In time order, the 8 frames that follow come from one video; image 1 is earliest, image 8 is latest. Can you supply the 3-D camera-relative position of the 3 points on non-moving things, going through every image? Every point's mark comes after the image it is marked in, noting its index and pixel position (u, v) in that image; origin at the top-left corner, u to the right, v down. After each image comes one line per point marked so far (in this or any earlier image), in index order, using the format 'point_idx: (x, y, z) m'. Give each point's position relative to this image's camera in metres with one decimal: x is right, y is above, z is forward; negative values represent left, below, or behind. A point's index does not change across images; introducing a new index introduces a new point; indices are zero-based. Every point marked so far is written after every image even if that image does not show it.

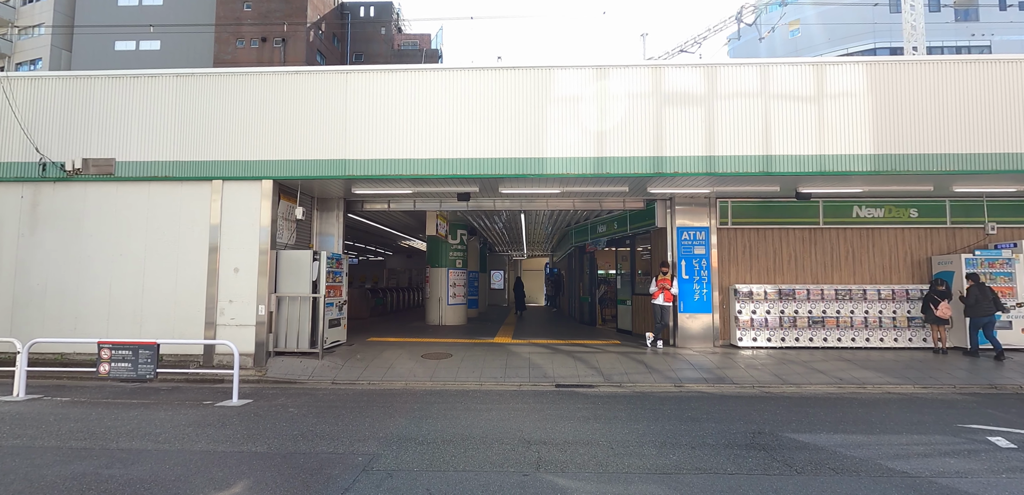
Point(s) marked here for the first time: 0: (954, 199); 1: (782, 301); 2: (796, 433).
0: (+9.2, +1.0, +9.9) m
1: (+5.4, -1.1, +9.7) m
2: (+3.1, -2.0, +5.2) m
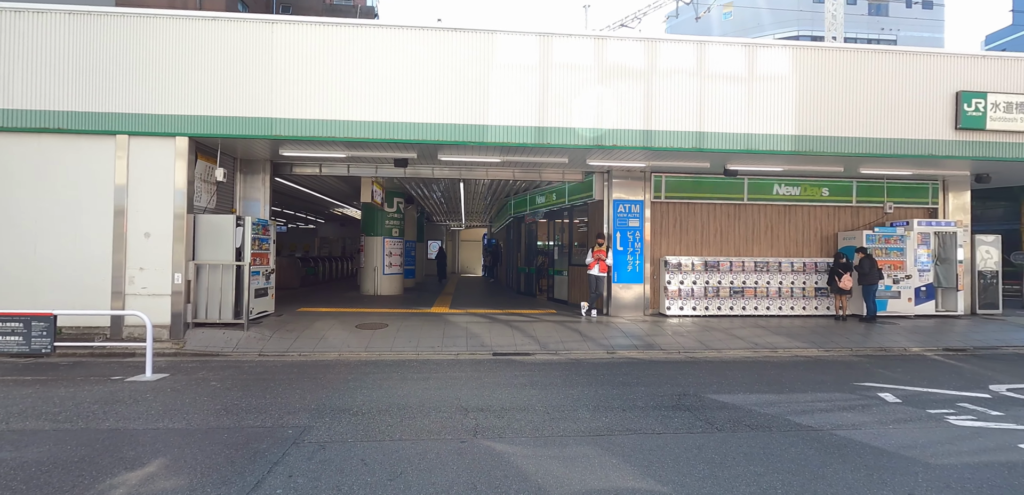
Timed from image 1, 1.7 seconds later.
0: (+7.9, +1.5, +10.9) m
1: (+4.2, -0.5, +10.3) m
2: (+2.4, -1.7, +5.6) m
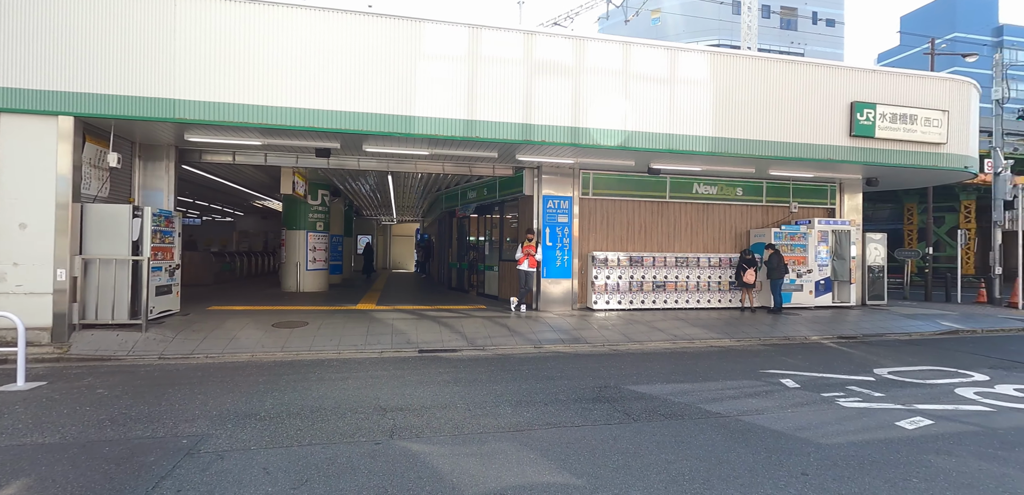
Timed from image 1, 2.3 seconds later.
0: (+6.2, +1.6, +11.7) m
1: (+2.6, -0.4, +10.6) m
2: (+1.5, -1.7, +5.8) m
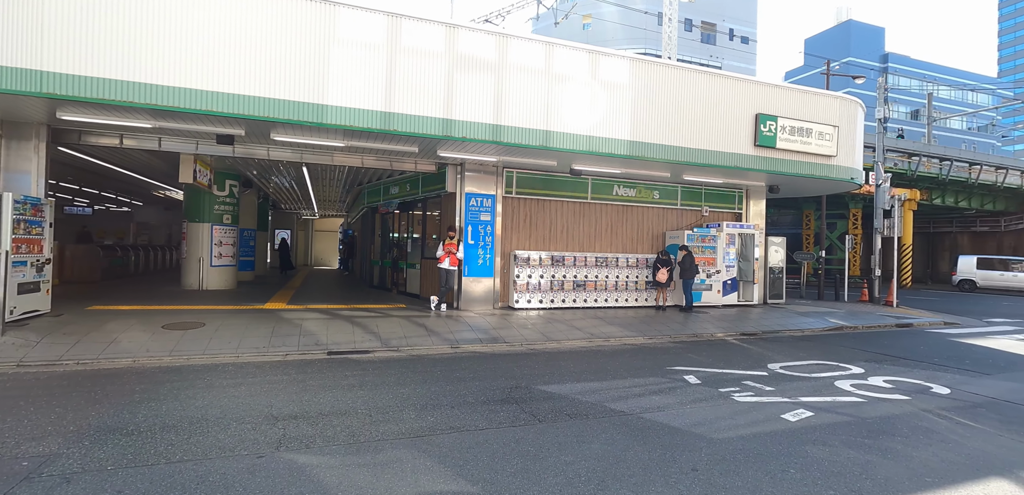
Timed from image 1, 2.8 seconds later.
0: (+4.4, +1.6, +12.2) m
1: (+0.9, -0.4, +10.7) m
2: (+0.4, -1.7, +5.7) m
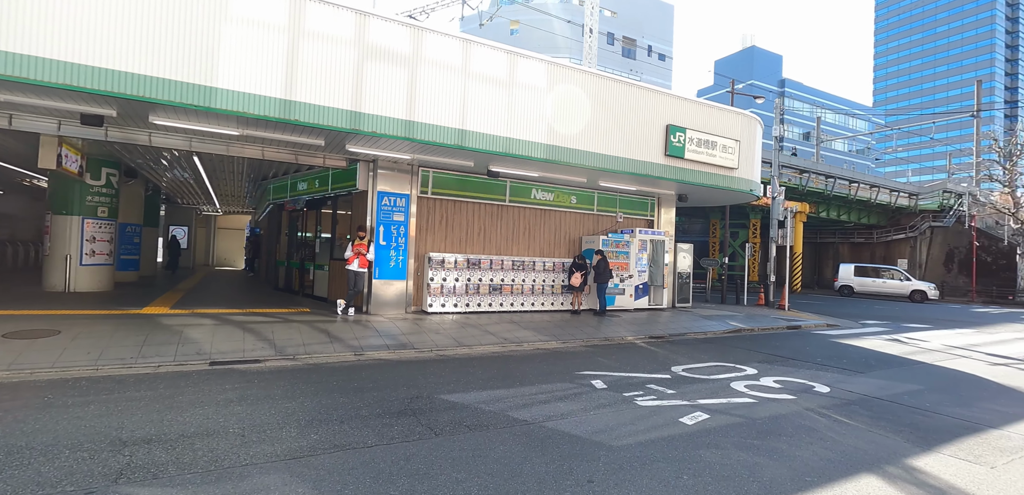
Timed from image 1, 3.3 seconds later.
0: (+2.3, +1.5, +12.4) m
1: (-0.9, -0.5, +10.4) m
2: (-0.7, -1.7, +5.4) m
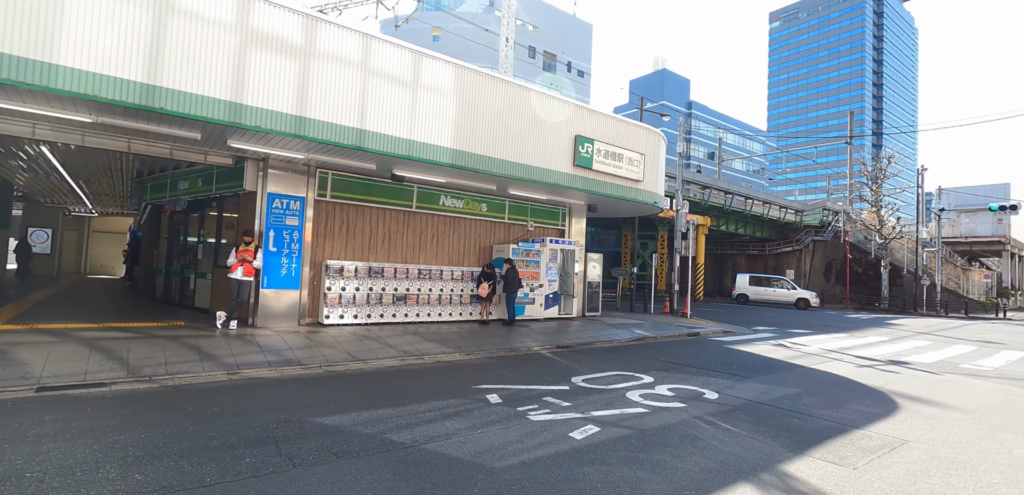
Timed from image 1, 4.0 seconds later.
0: (0.0, +1.2, +12.3) m
1: (-2.9, -0.6, +9.8) m
2: (-1.9, -1.7, +4.9) m
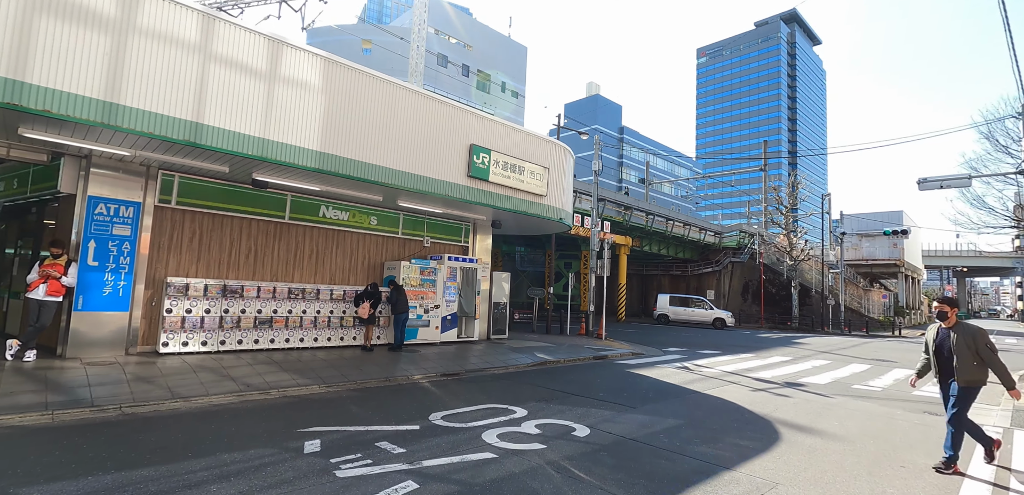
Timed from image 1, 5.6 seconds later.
0: (-2.4, +0.8, +11.4) m
1: (-5.0, -0.9, +8.4) m
2: (-3.5, -1.8, +3.6) m
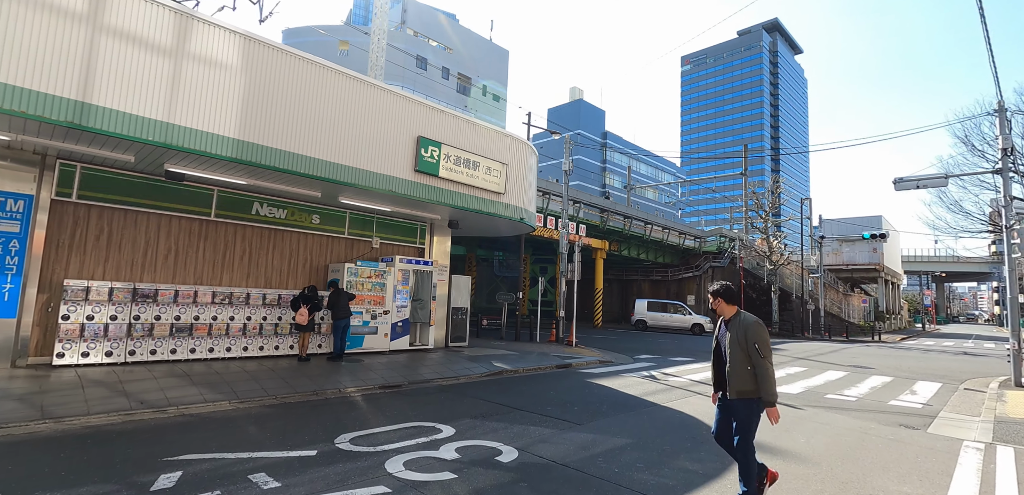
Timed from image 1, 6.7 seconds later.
0: (-3.4, +0.8, +10.6) m
1: (-5.9, -0.9, +7.5) m
2: (-4.3, -1.7, +2.8) m
